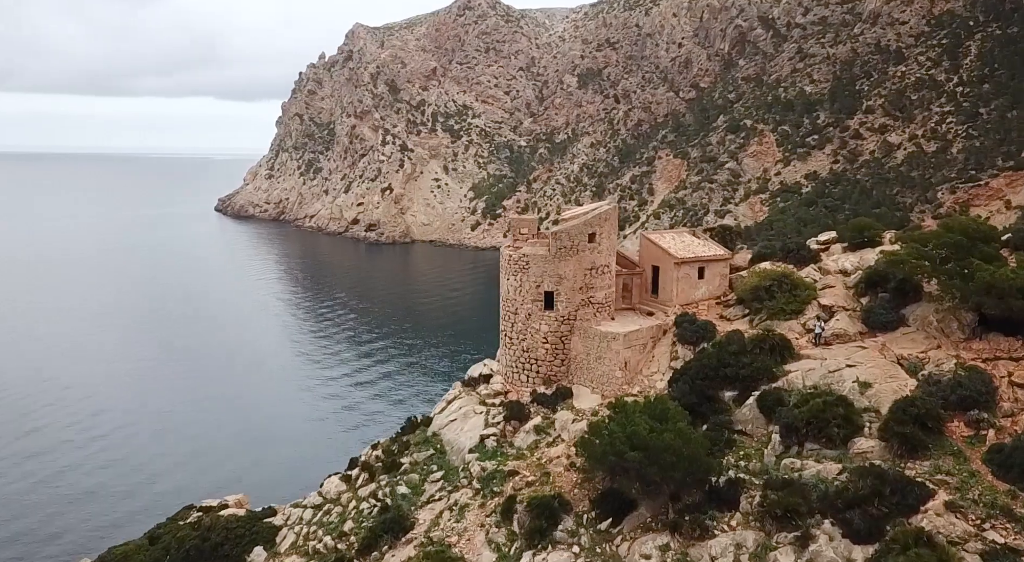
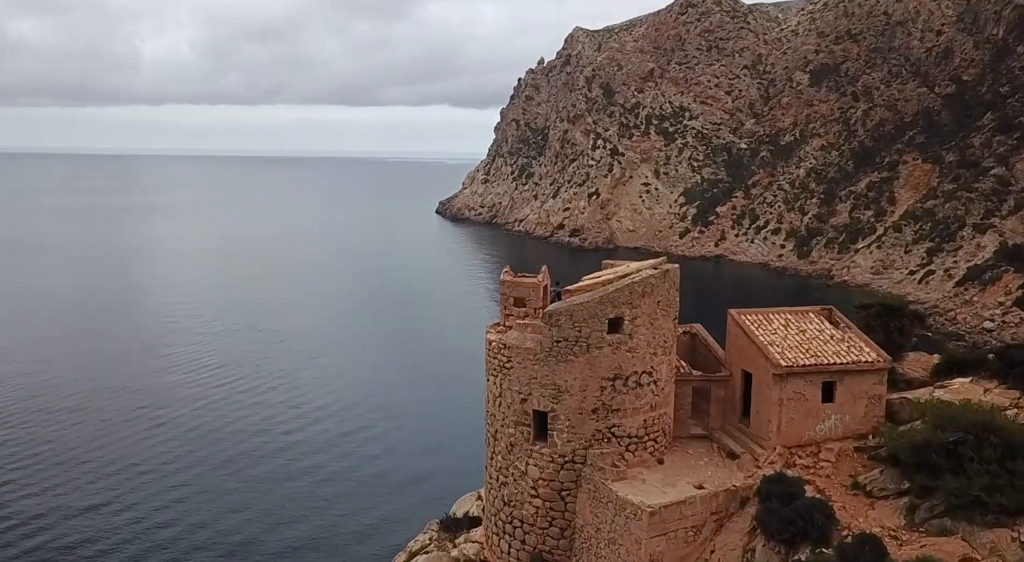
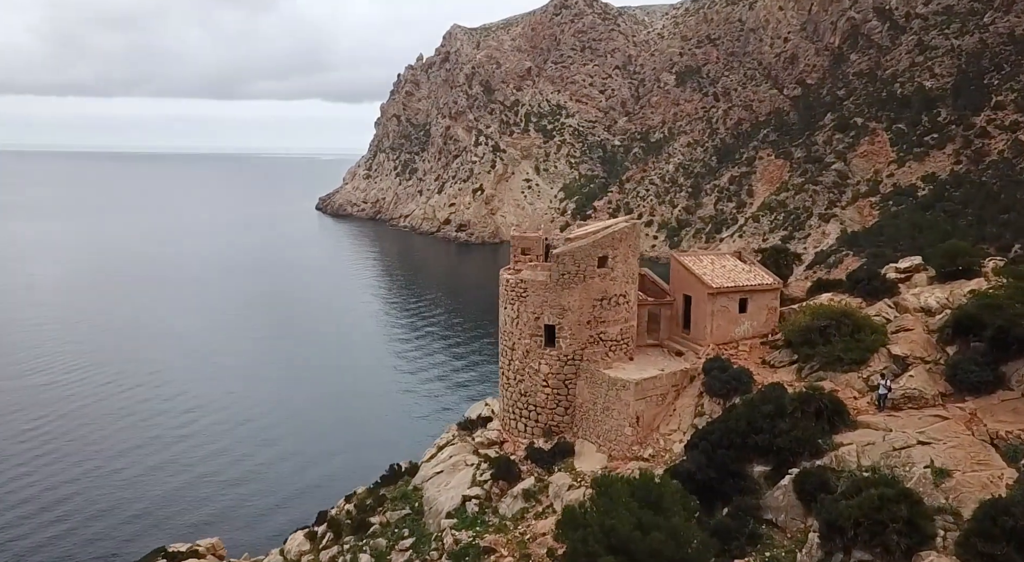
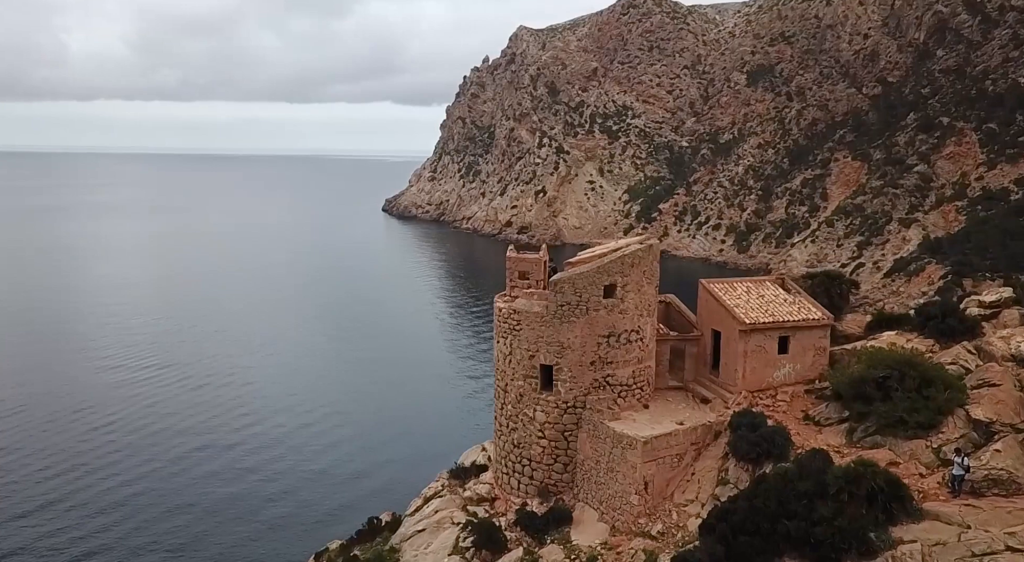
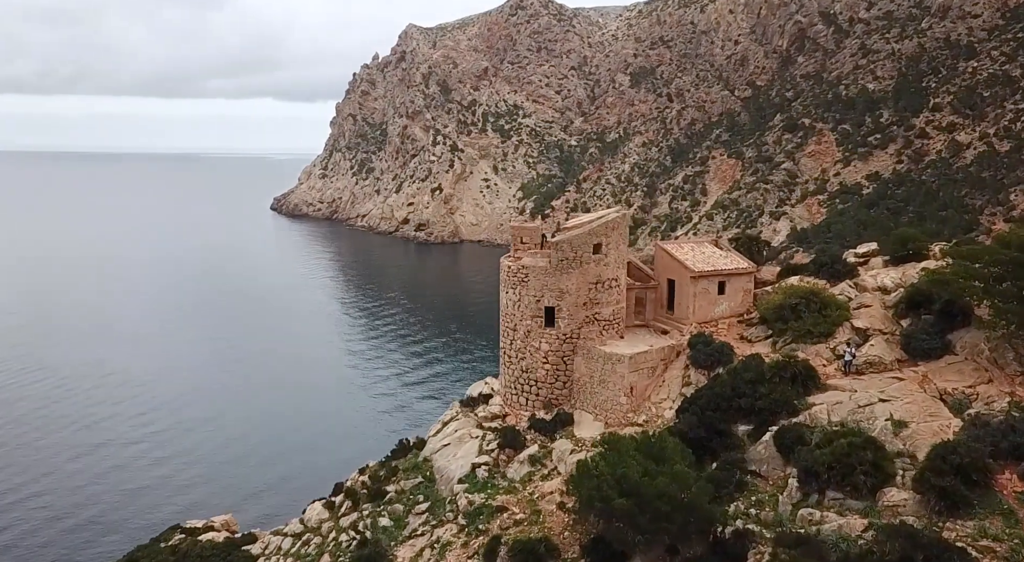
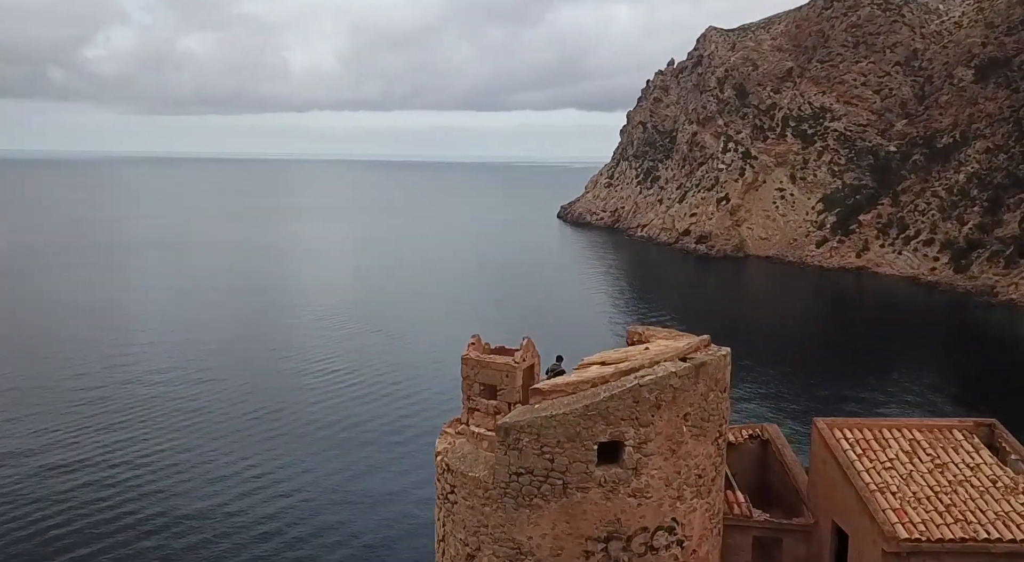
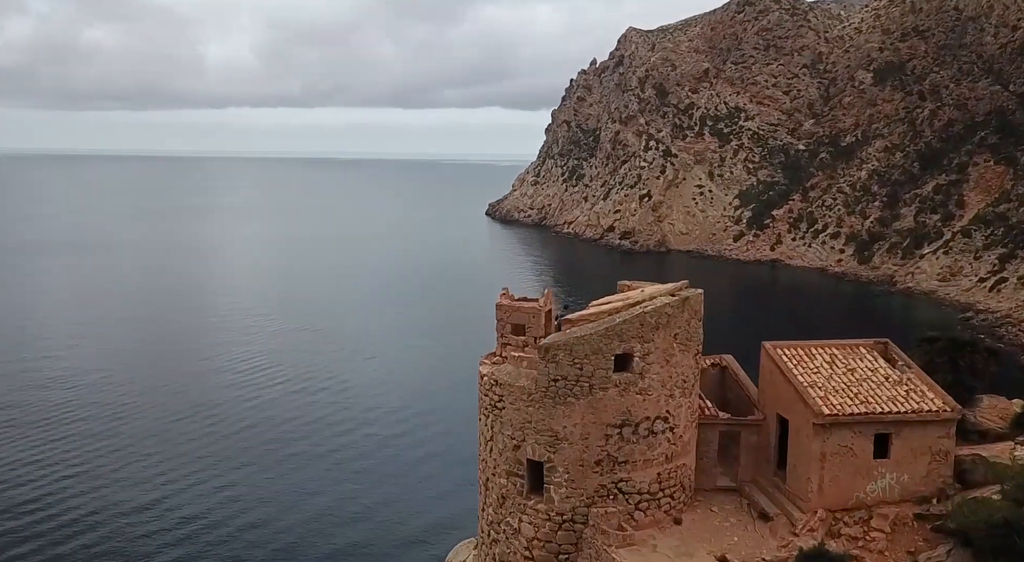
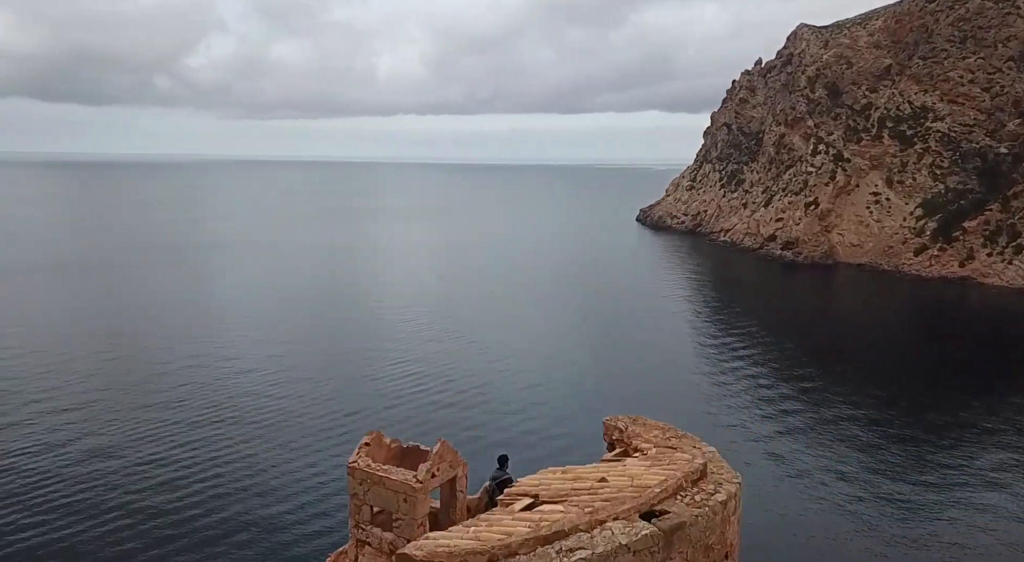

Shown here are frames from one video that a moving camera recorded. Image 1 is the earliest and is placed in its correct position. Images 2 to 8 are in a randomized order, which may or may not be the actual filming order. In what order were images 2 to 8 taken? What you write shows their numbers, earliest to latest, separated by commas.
5, 3, 4, 2, 7, 6, 8
